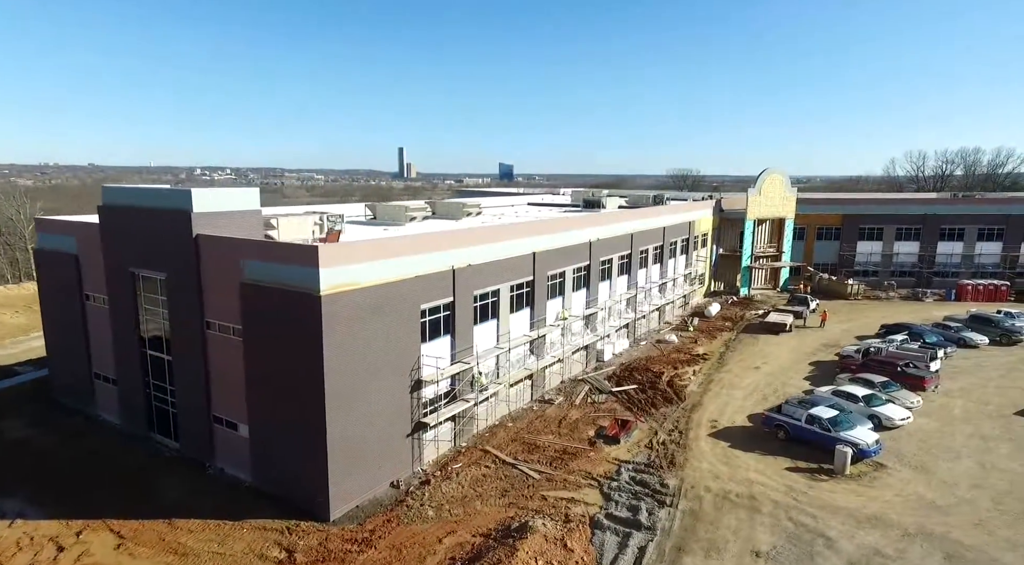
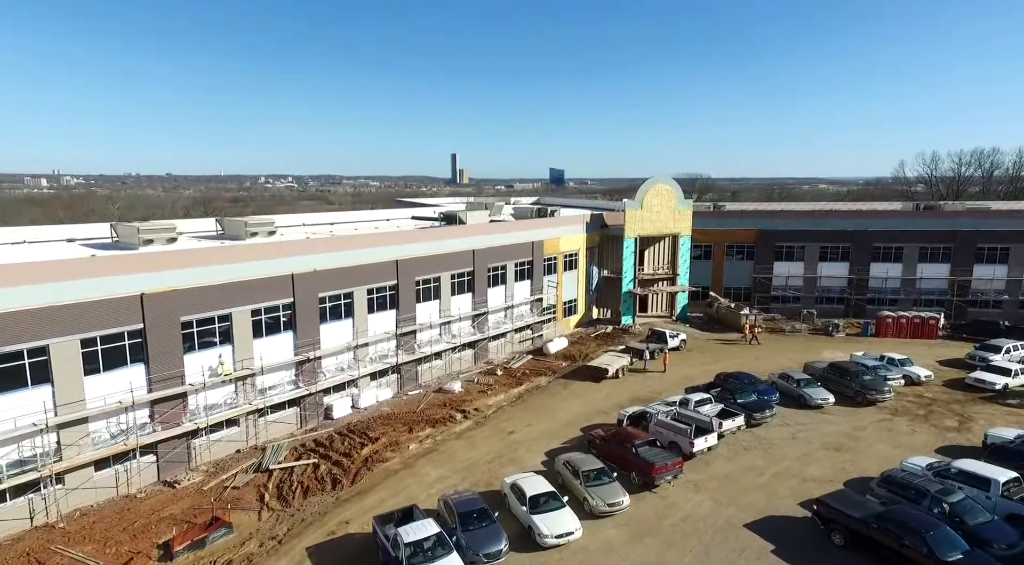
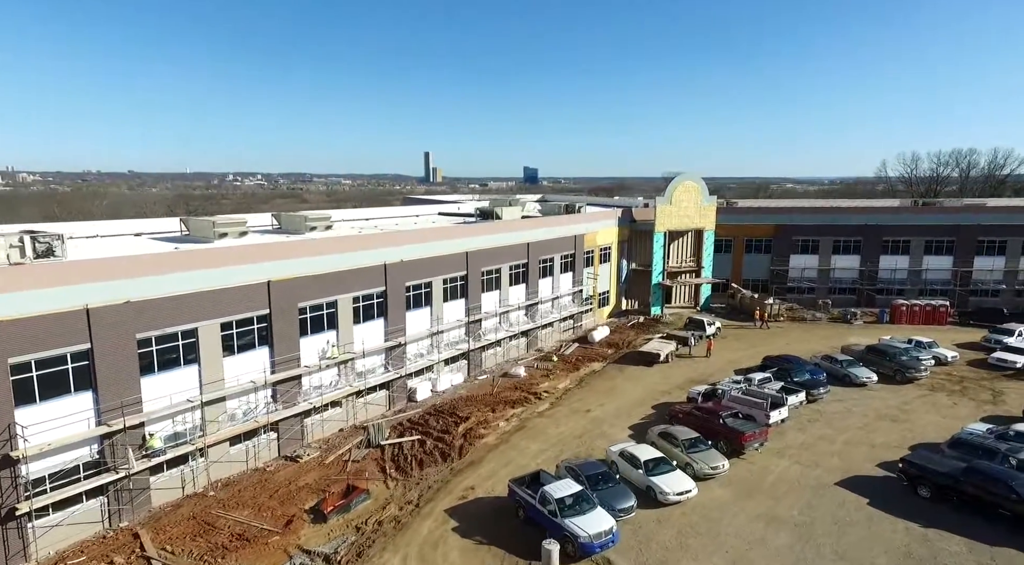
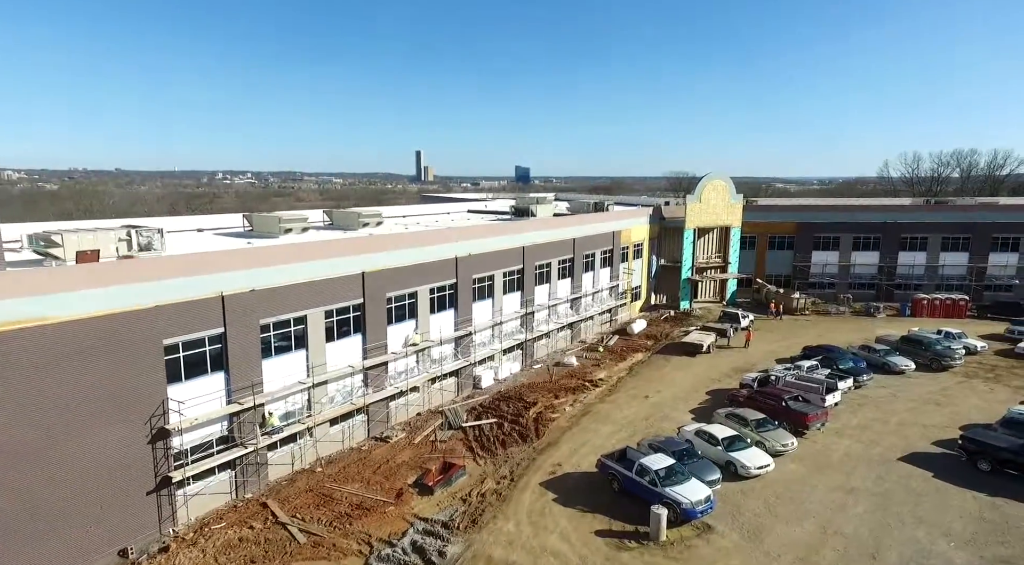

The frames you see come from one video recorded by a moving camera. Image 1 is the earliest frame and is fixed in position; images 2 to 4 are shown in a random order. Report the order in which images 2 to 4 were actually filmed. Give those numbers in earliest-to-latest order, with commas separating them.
4, 3, 2
